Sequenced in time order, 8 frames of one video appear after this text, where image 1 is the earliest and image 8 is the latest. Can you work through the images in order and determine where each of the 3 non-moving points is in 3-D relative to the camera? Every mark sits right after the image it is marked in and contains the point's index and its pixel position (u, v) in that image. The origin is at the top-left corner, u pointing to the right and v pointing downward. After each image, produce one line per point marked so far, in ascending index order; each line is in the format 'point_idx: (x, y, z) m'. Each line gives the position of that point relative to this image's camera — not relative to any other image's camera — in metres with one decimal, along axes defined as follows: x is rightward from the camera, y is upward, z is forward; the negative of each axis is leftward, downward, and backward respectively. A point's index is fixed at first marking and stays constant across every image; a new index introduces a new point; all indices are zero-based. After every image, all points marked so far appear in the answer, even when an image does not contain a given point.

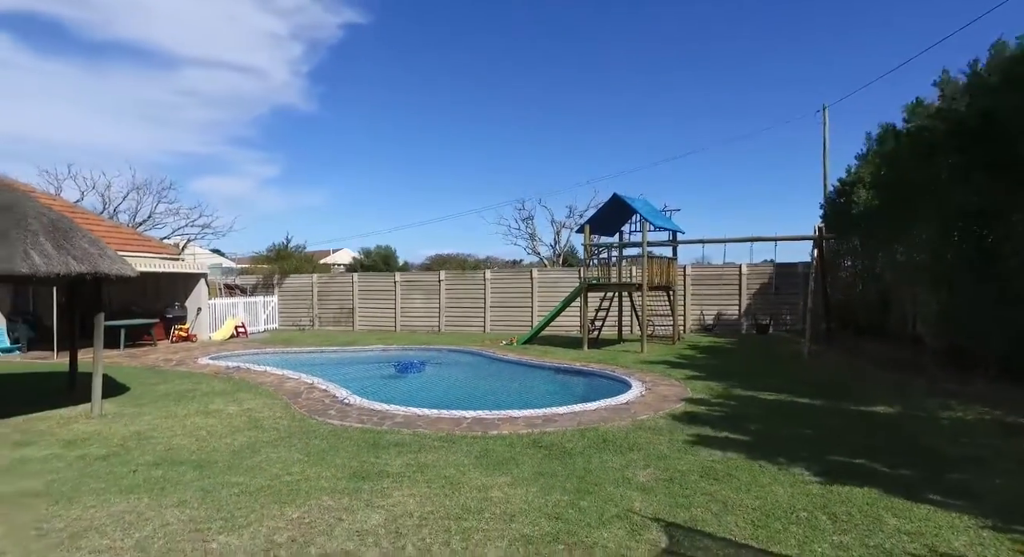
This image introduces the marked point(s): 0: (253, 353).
0: (-6.4, -1.9, +14.2) m
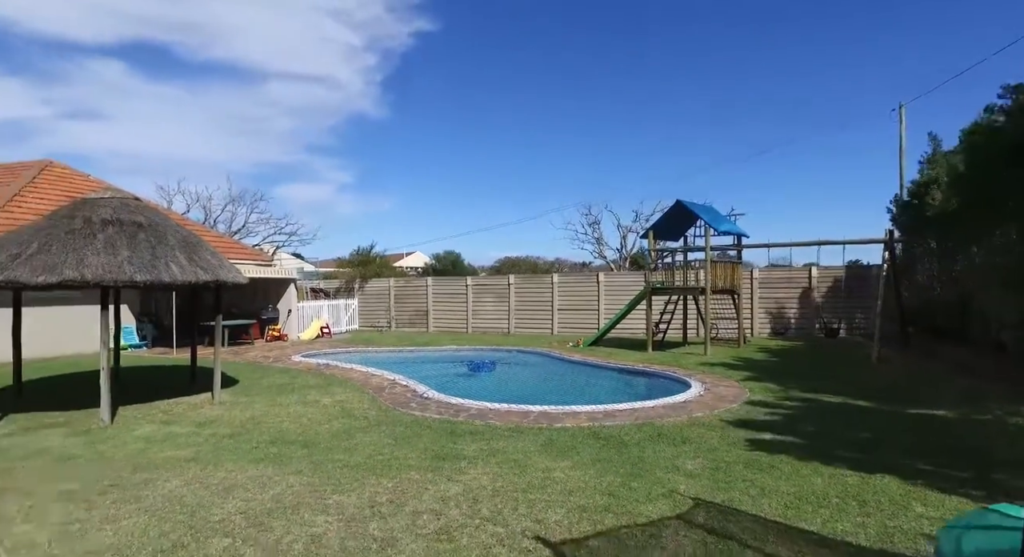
0: (-4.6, -2.0, +15.5) m
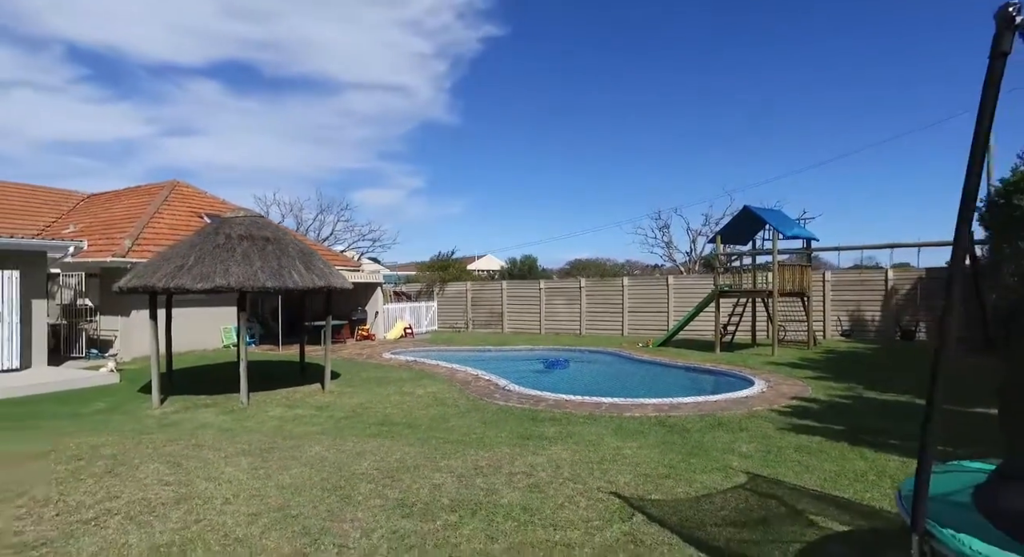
0: (-2.5, -2.1, +16.9) m
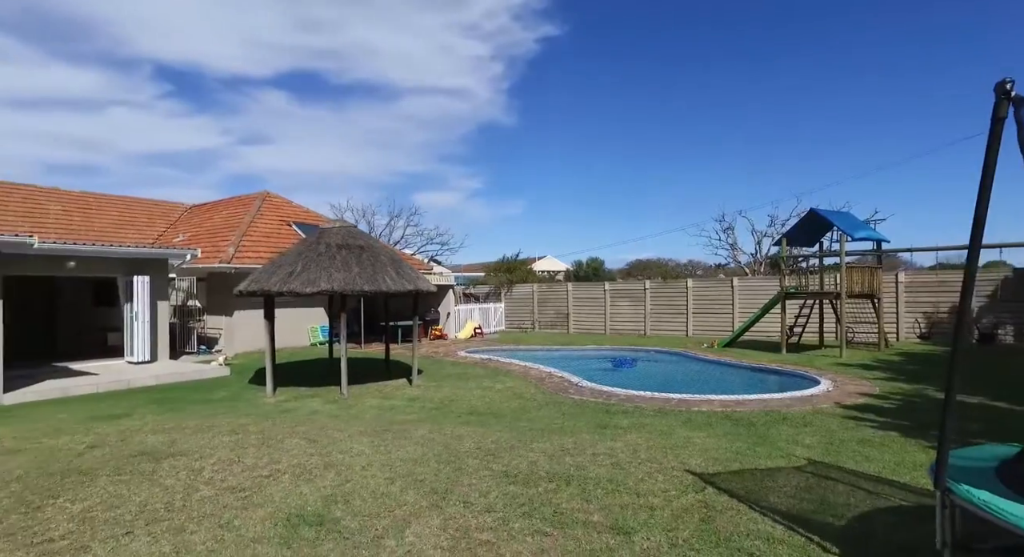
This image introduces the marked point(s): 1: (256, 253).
0: (-0.4, -2.2, +17.9) m
1: (-8.3, +0.8, +18.2) m
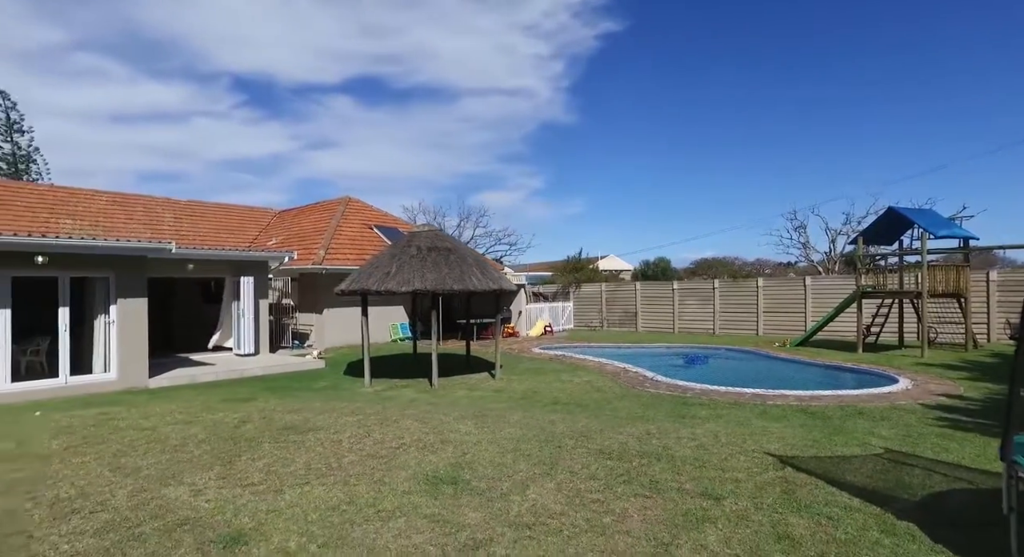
0: (+1.9, -2.2, +18.5) m
1: (-5.9, +0.8, +19.7) m
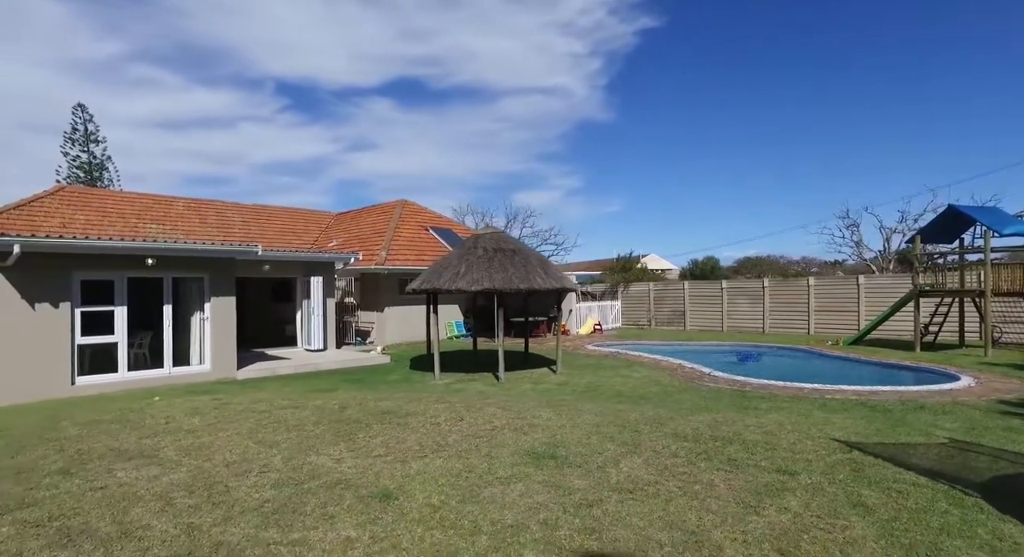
0: (+3.7, -2.2, +19.0) m
1: (-4.0, +0.8, +20.7) m
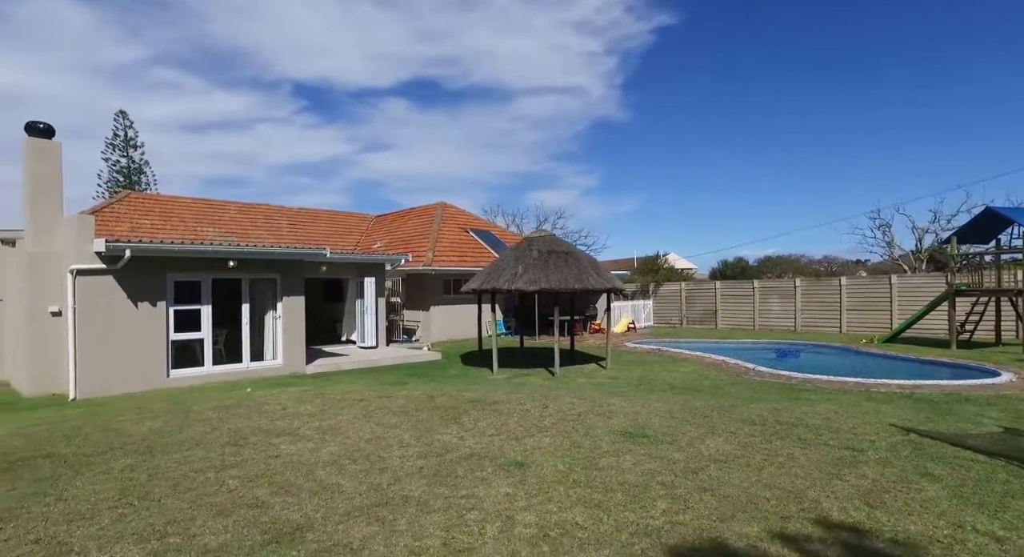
0: (+5.2, -2.2, +19.7) m
1: (-2.5, +0.8, +21.6) m
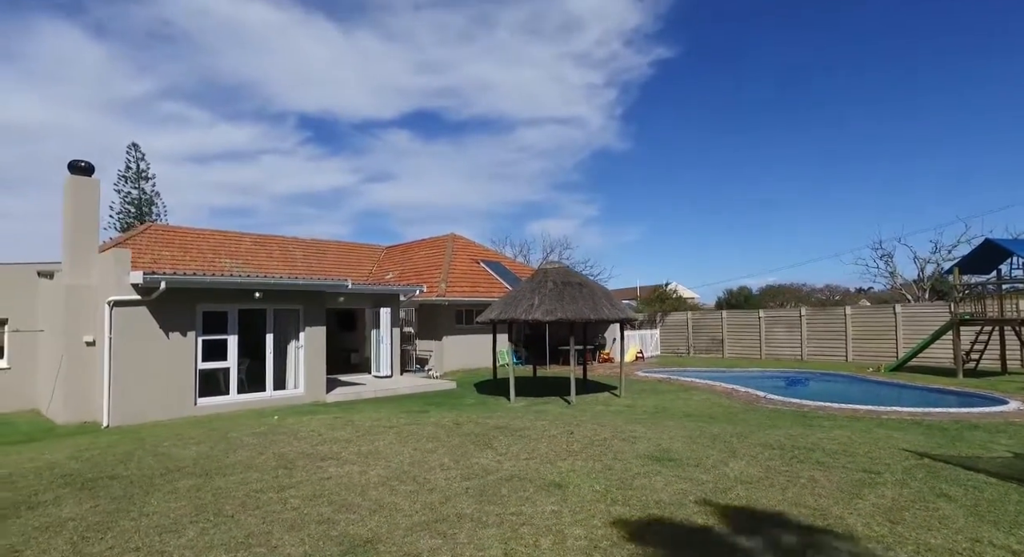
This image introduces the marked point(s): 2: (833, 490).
0: (+5.6, -3.3, +20.0) m
1: (-2.0, -0.4, +22.1) m
2: (+3.1, -2.0, +5.4) m
